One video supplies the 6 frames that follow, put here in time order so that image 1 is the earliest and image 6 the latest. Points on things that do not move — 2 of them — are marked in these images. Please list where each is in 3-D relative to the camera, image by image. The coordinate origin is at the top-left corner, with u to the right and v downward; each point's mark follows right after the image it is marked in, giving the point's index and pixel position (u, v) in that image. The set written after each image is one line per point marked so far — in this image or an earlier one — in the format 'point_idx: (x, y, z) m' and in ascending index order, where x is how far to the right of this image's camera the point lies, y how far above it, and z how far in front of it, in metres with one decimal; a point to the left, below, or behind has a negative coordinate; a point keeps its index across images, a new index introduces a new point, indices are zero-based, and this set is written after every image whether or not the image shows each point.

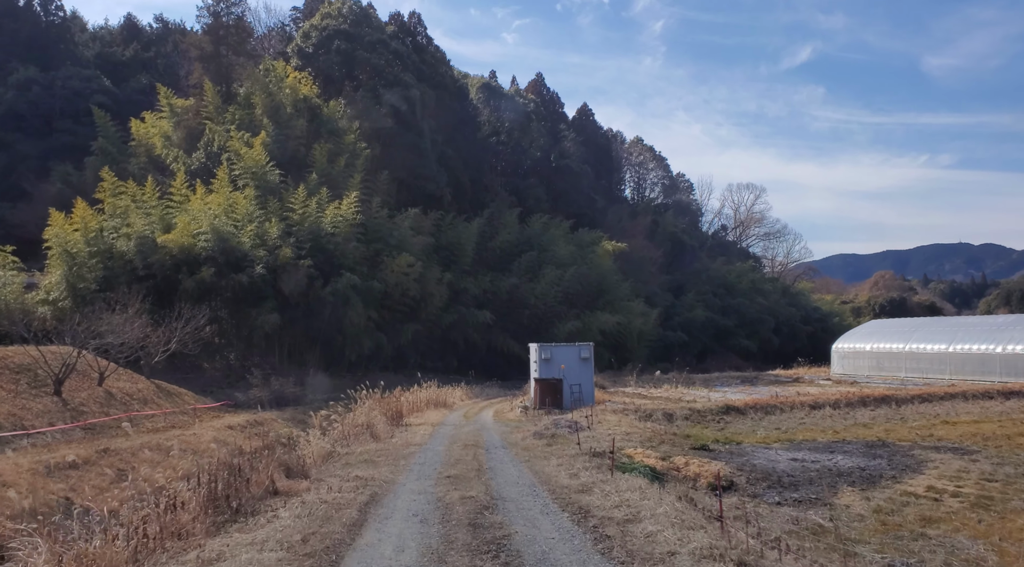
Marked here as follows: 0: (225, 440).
0: (-5.8, -3.2, +18.2) m
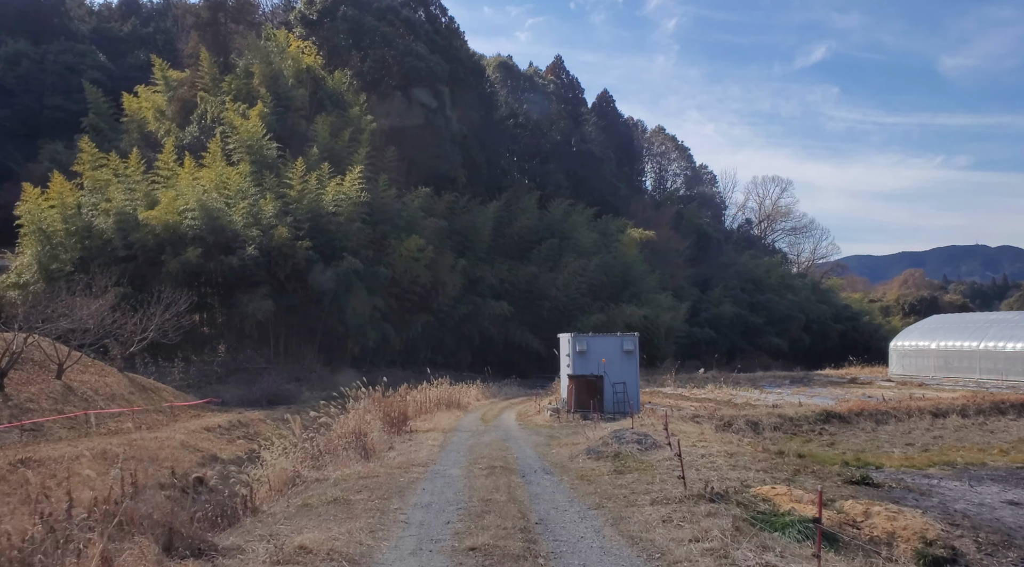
0: (-5.3, -2.8, +15.1) m
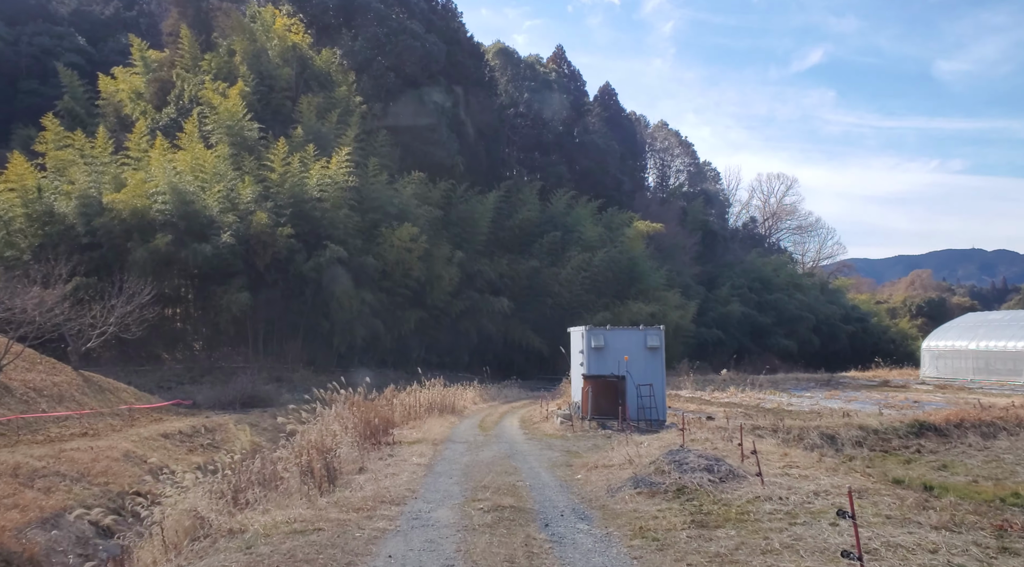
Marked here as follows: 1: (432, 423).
0: (-5.3, -2.5, +12.8) m
1: (-1.4, -2.4, +15.2) m
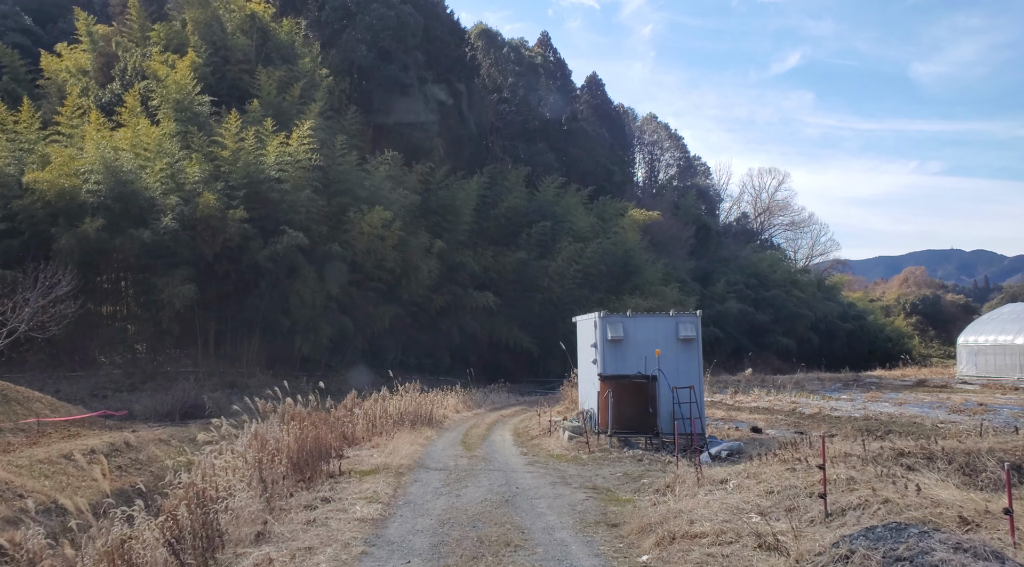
0: (-5.4, -2.2, +9.6) m
1: (-1.5, -2.1, +12.2) m
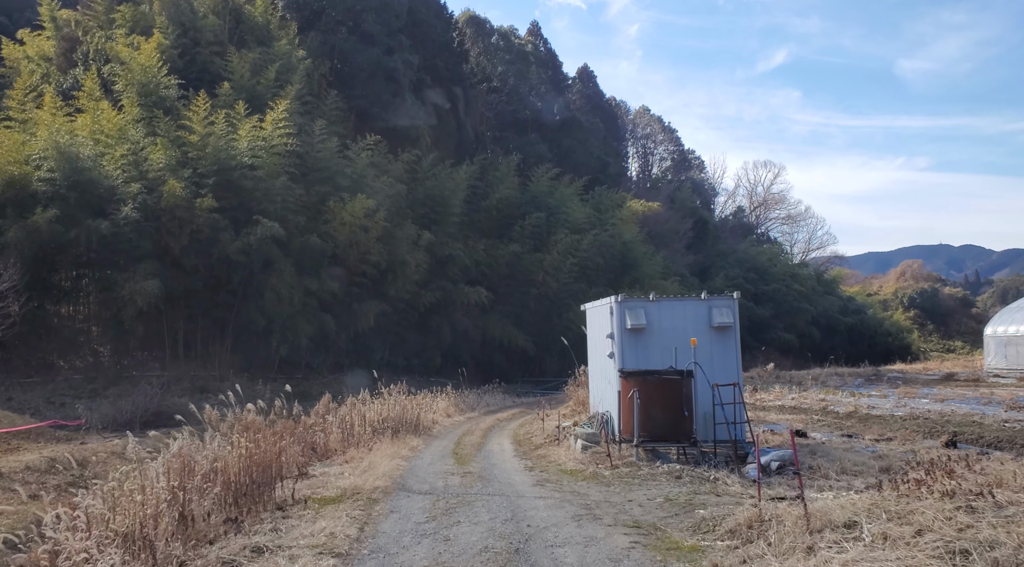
0: (-5.3, -2.1, +7.9) m
1: (-1.5, -1.9, +10.4) m
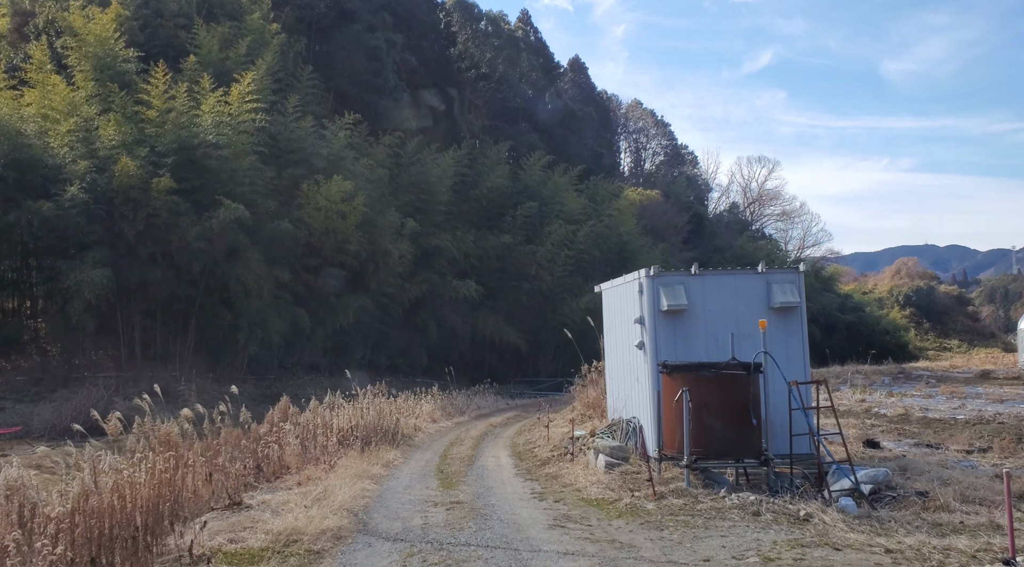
0: (-5.3, -1.9, +5.9) m
1: (-1.5, -1.7, +8.5) m
